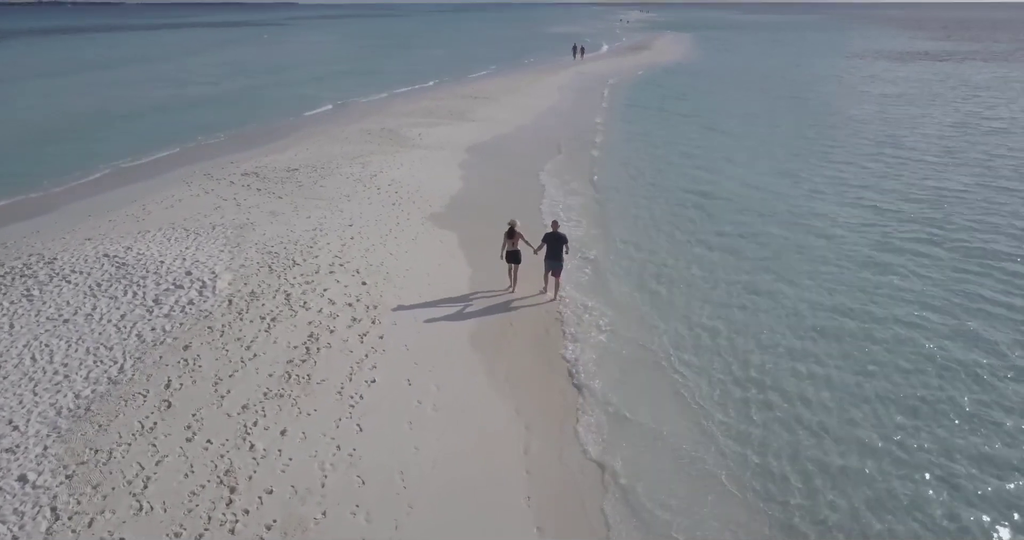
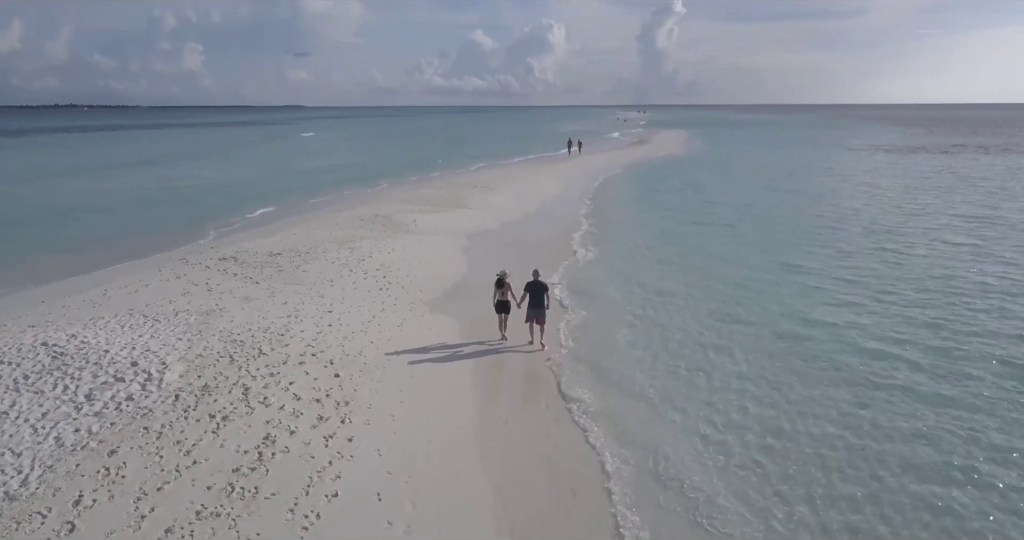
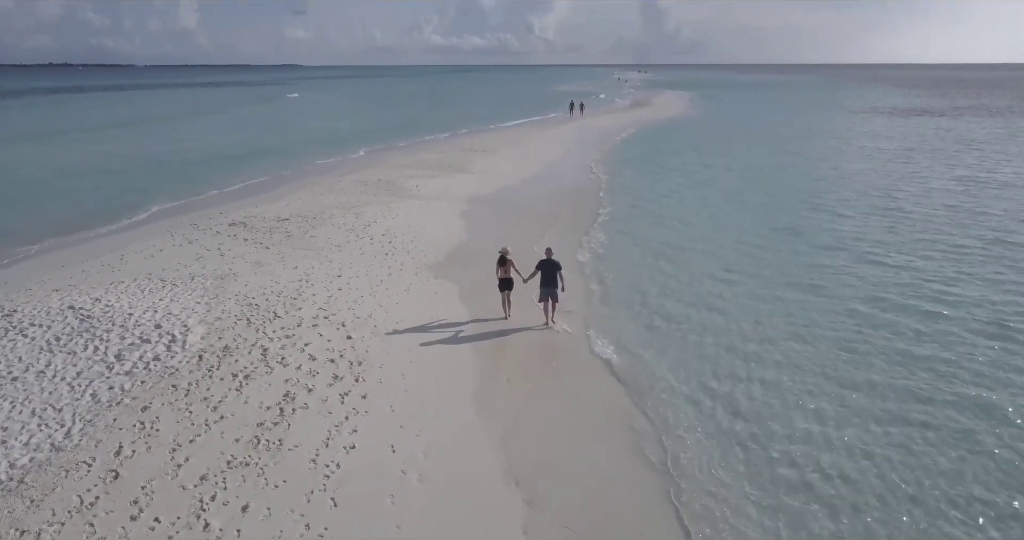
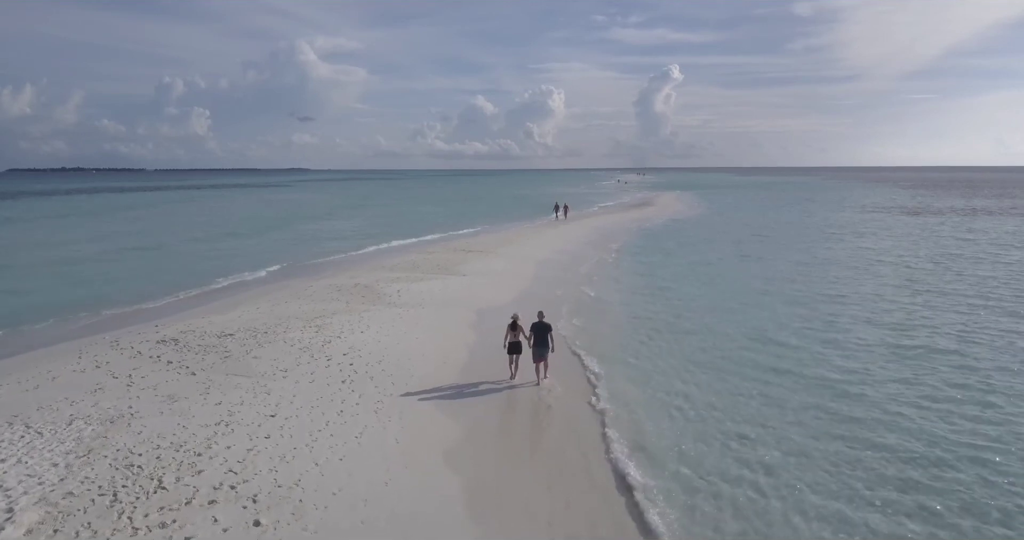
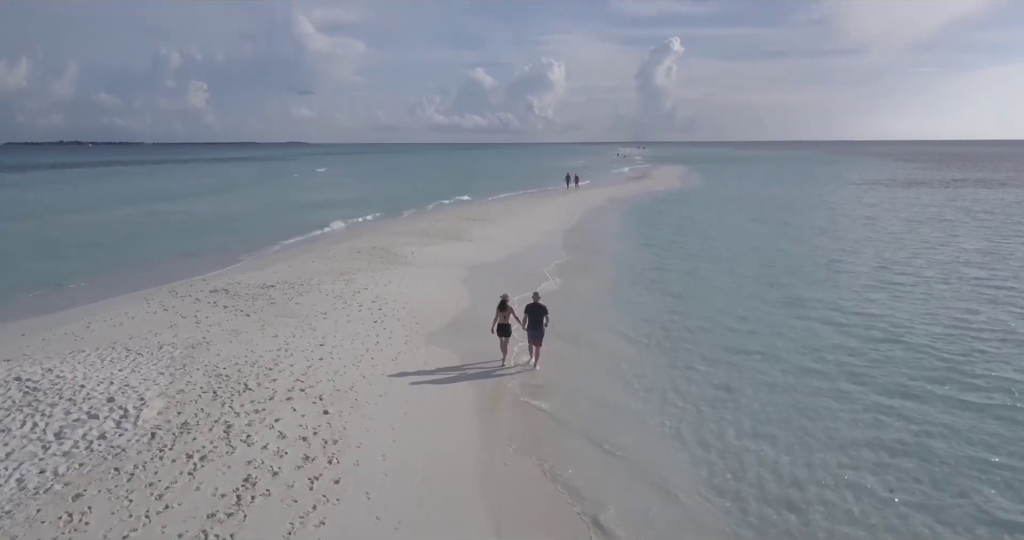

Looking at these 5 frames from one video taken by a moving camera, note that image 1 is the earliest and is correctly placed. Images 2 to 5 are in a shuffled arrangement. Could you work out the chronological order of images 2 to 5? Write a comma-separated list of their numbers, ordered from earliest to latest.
3, 2, 5, 4
